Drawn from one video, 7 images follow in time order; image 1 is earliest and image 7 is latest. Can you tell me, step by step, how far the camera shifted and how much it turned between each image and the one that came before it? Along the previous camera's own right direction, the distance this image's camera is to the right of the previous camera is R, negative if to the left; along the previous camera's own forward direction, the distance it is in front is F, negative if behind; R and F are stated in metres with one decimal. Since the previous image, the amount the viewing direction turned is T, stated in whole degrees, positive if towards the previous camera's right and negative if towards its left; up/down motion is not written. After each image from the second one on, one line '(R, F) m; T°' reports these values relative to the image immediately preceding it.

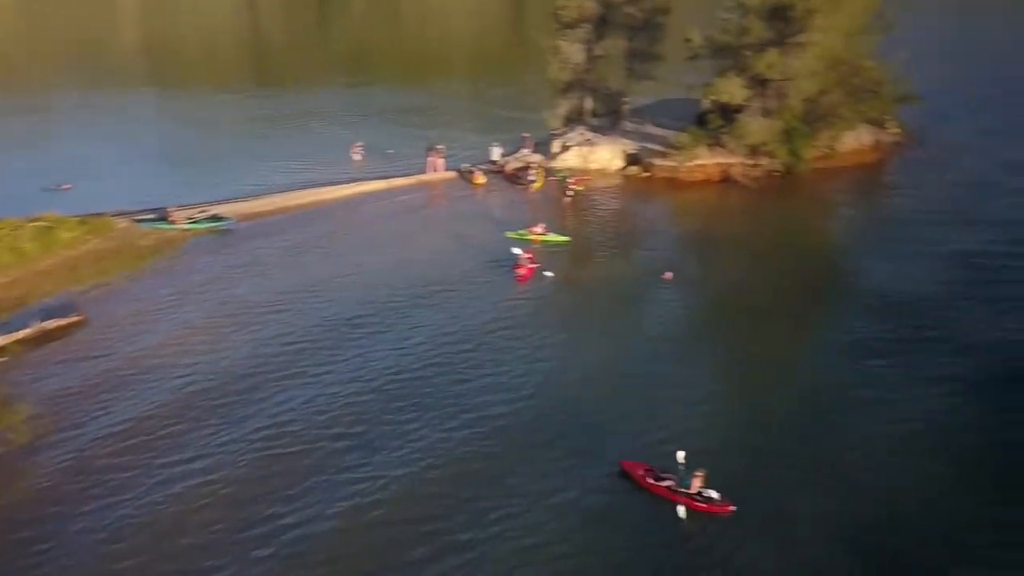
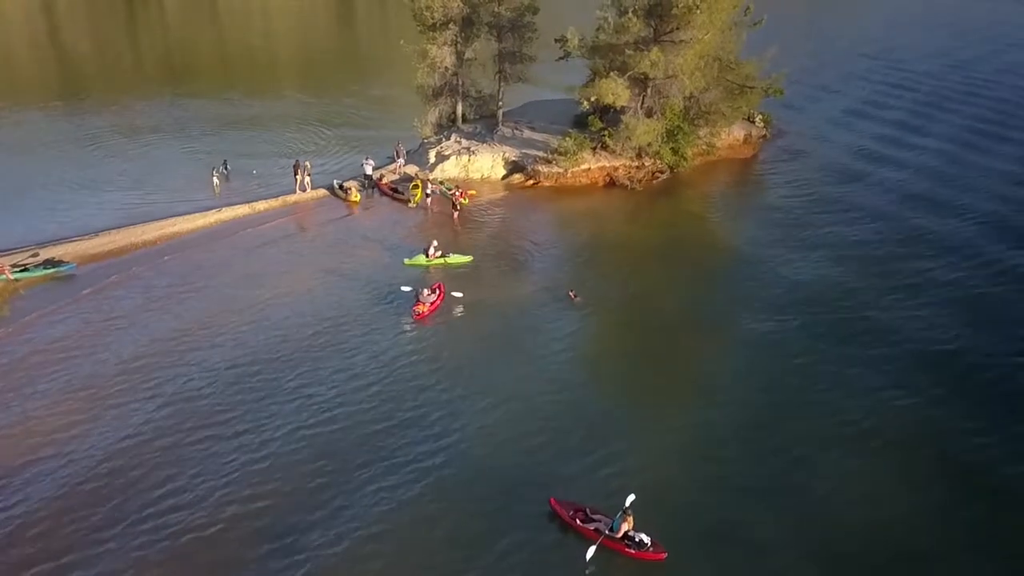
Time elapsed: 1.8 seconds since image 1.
(-2.3, +3.5) m; +11°
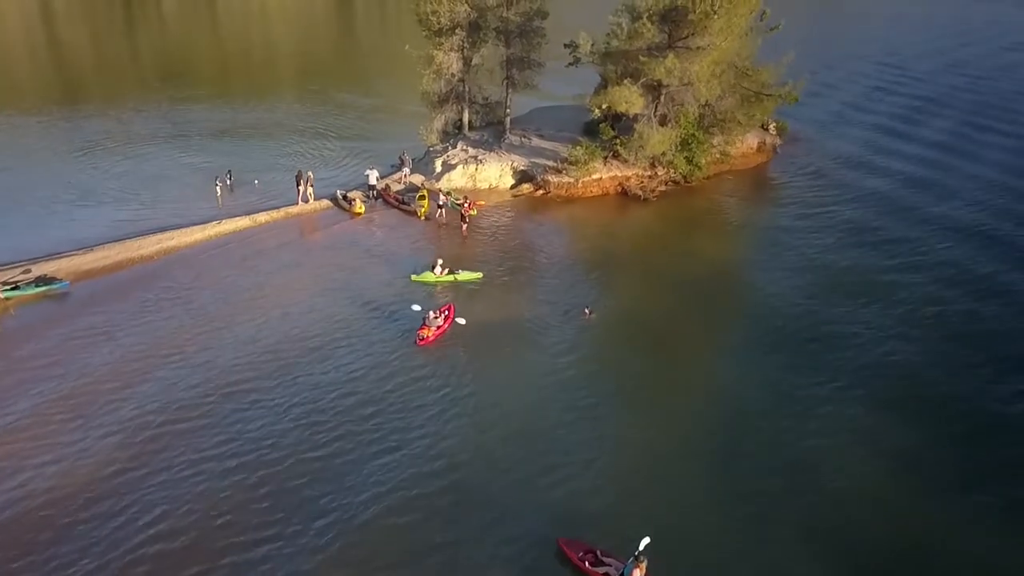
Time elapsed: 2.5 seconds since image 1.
(-0.6, +1.5) m; 0°
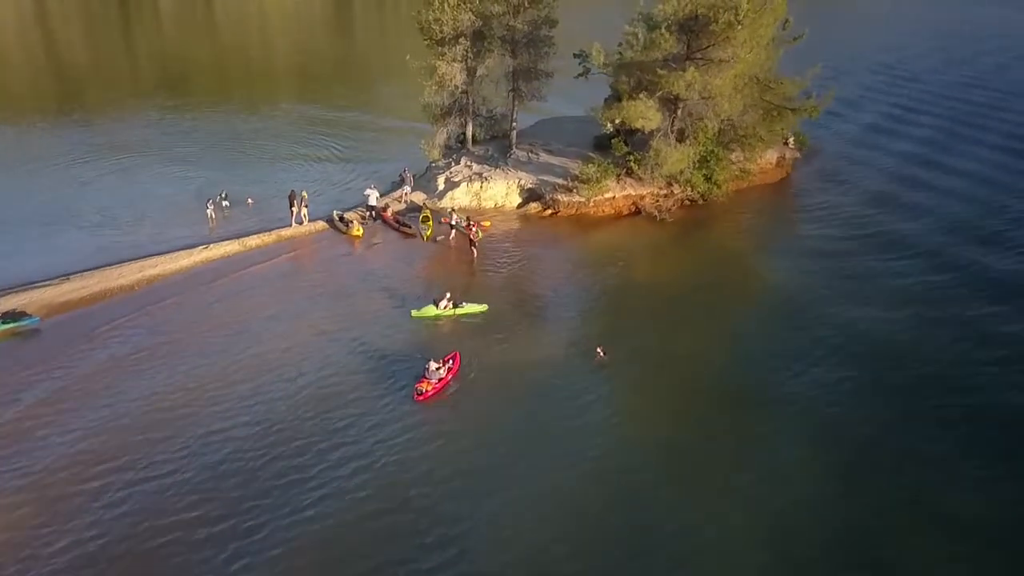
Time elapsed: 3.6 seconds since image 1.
(-0.5, +2.9) m; 0°
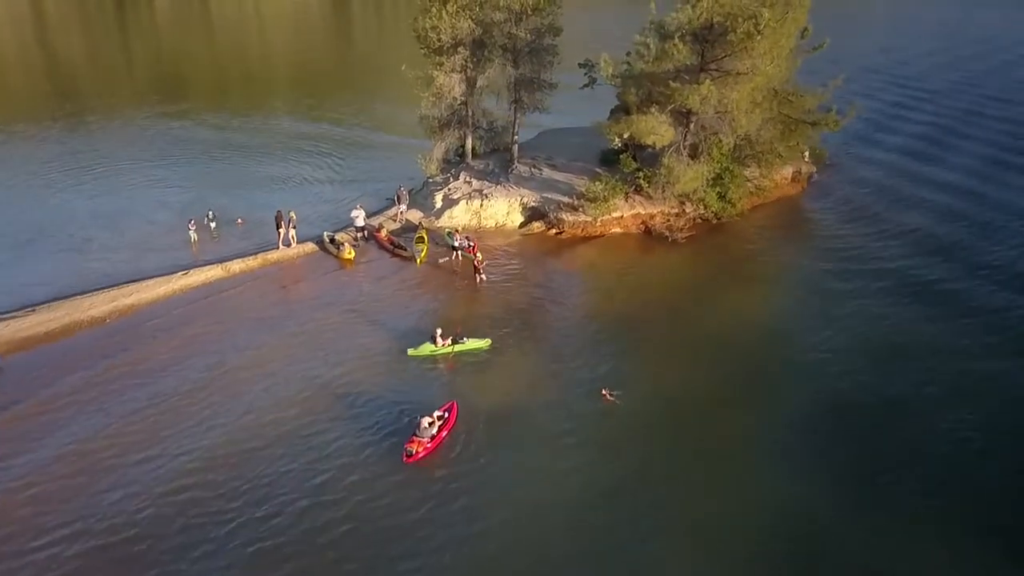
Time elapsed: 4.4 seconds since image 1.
(-0.1, +2.7) m; 0°
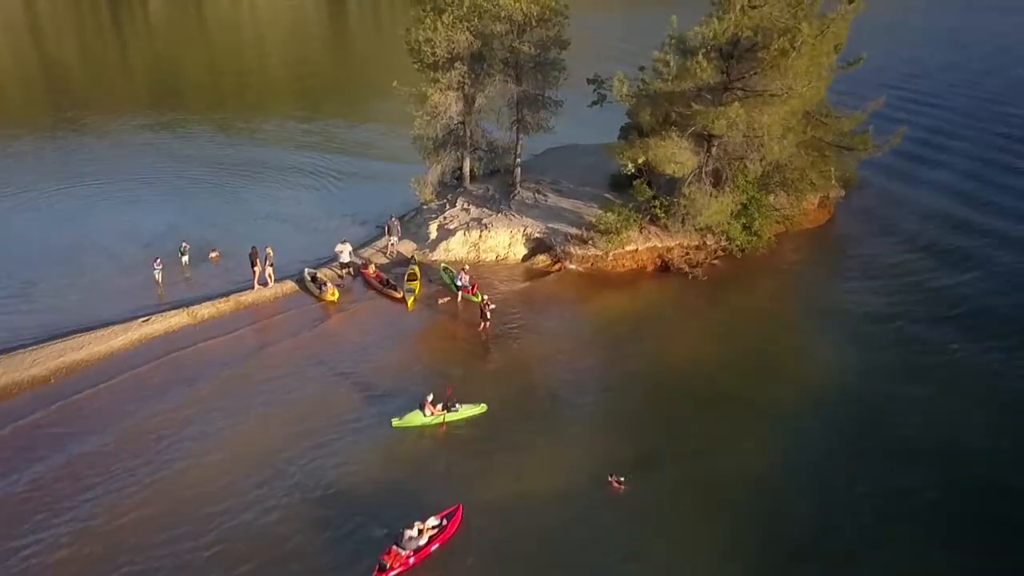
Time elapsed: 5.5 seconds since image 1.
(-0.1, +4.2) m; 0°
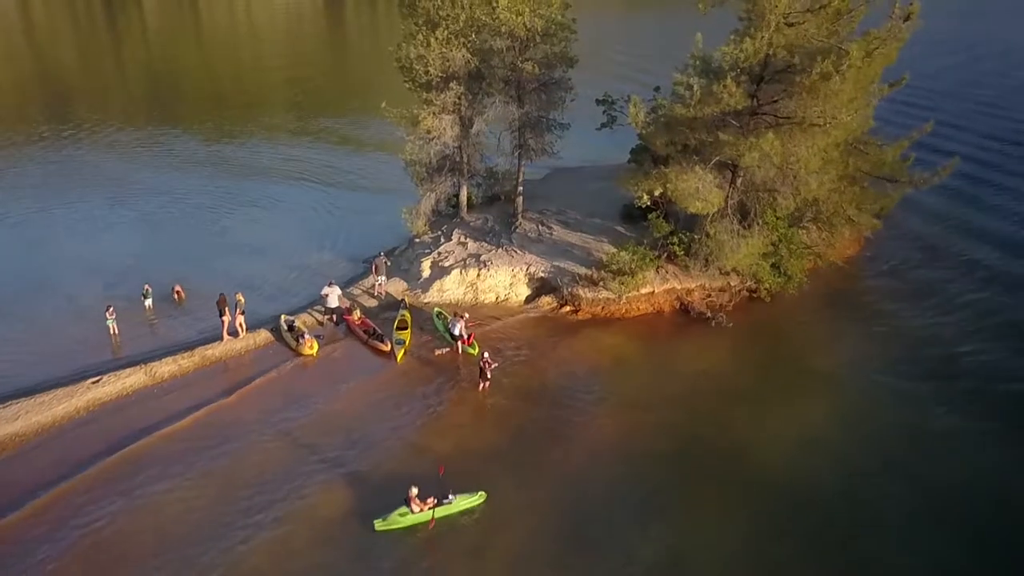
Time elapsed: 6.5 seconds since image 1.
(0.0, +4.0) m; 0°
